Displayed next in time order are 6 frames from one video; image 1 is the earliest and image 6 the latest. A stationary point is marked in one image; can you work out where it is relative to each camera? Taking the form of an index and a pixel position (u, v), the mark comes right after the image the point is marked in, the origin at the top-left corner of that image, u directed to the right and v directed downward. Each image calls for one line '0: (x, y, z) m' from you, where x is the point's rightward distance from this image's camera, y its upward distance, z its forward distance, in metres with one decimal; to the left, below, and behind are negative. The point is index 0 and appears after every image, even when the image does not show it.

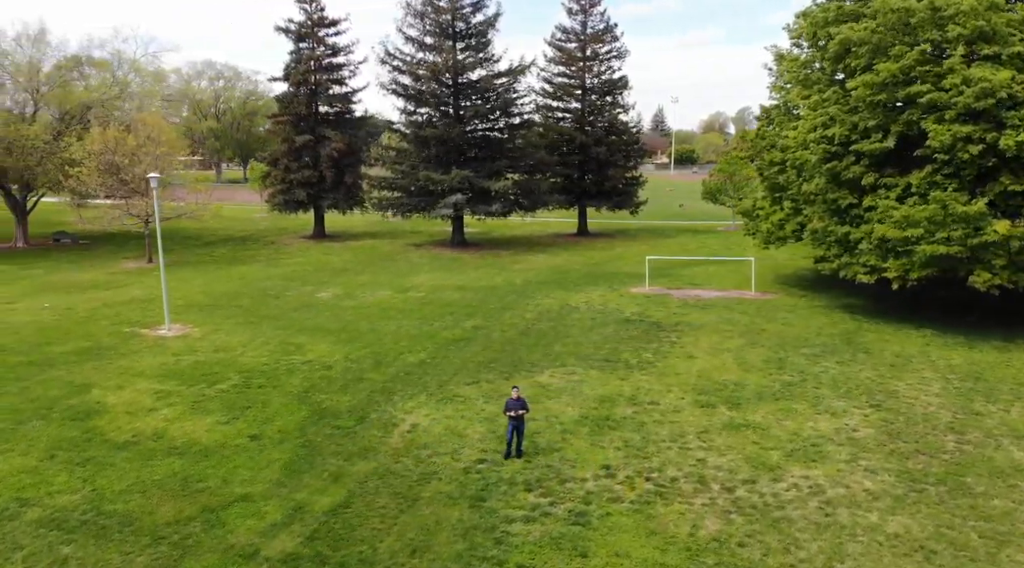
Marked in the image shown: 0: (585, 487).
0: (+1.0, -3.0, +12.2) m
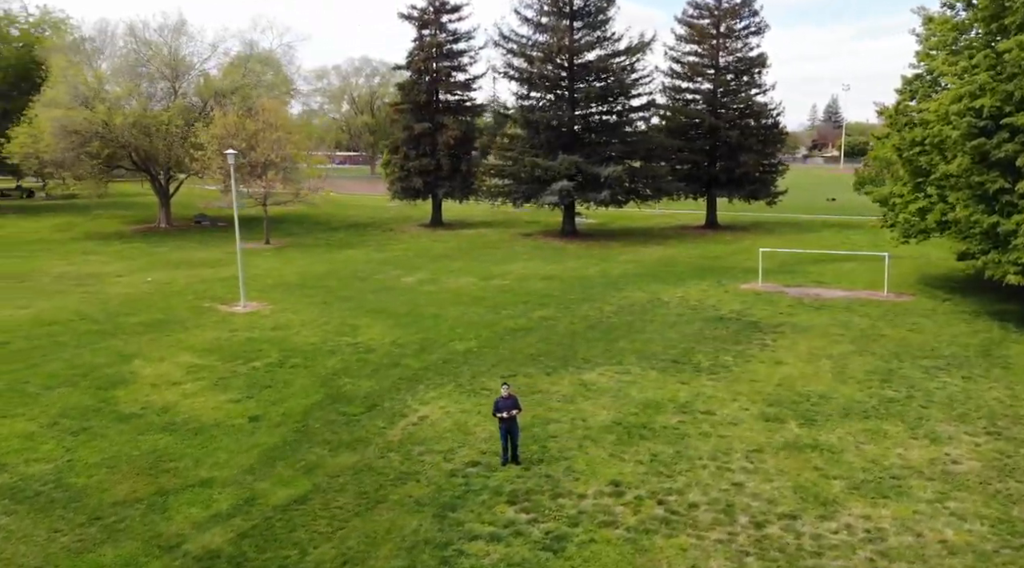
0: (+0.8, -2.7, +10.2) m
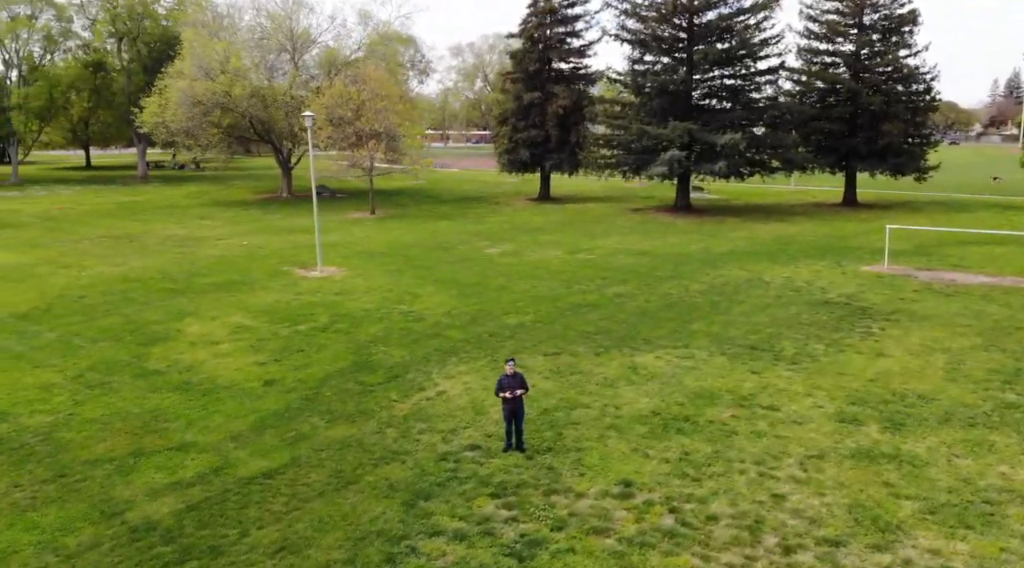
0: (+0.6, -2.3, +8.6) m
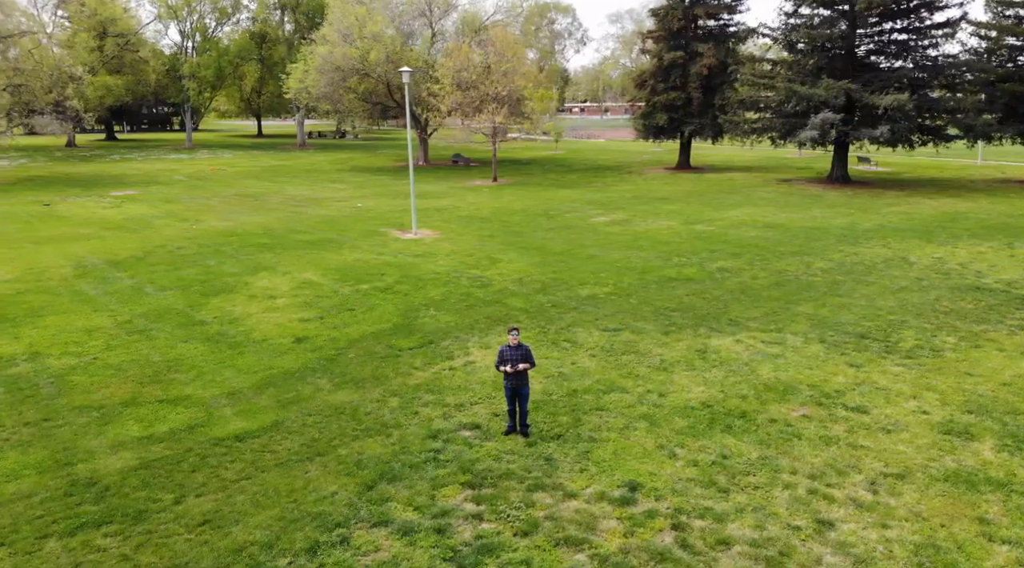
0: (+0.4, -1.9, +7.0) m
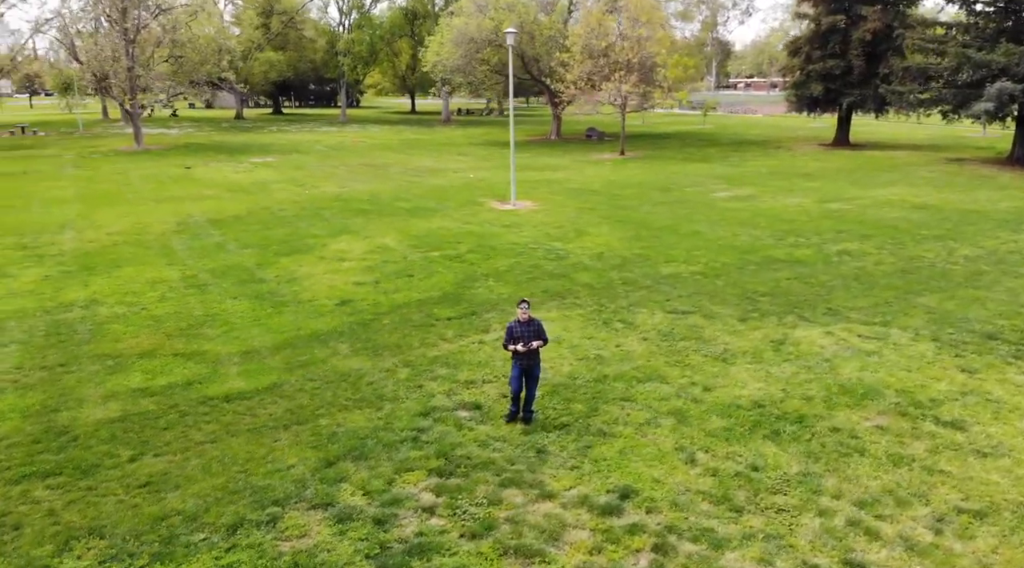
0: (+0.1, -1.6, +5.9) m
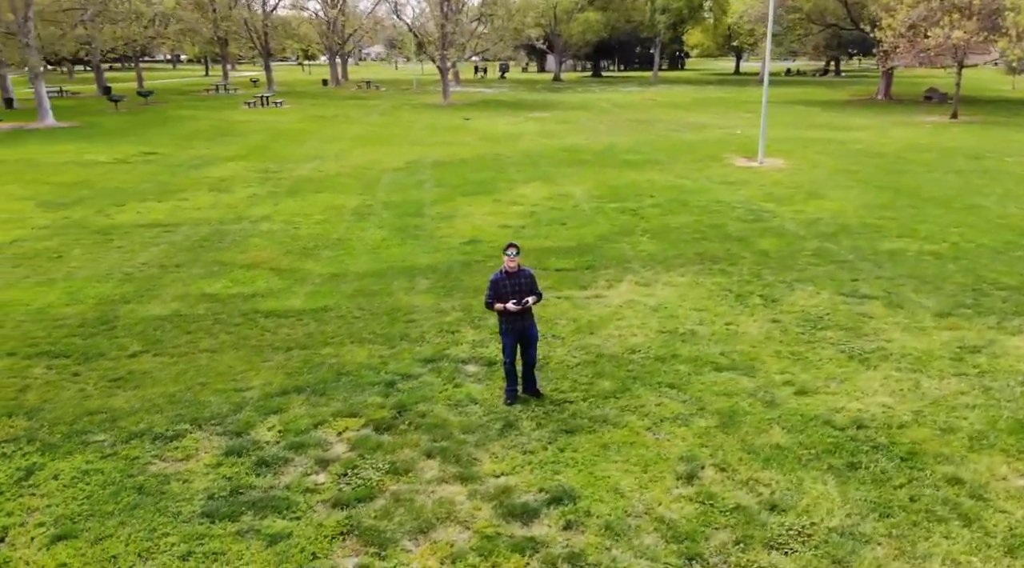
0: (-0.5, -1.1, +4.6) m
